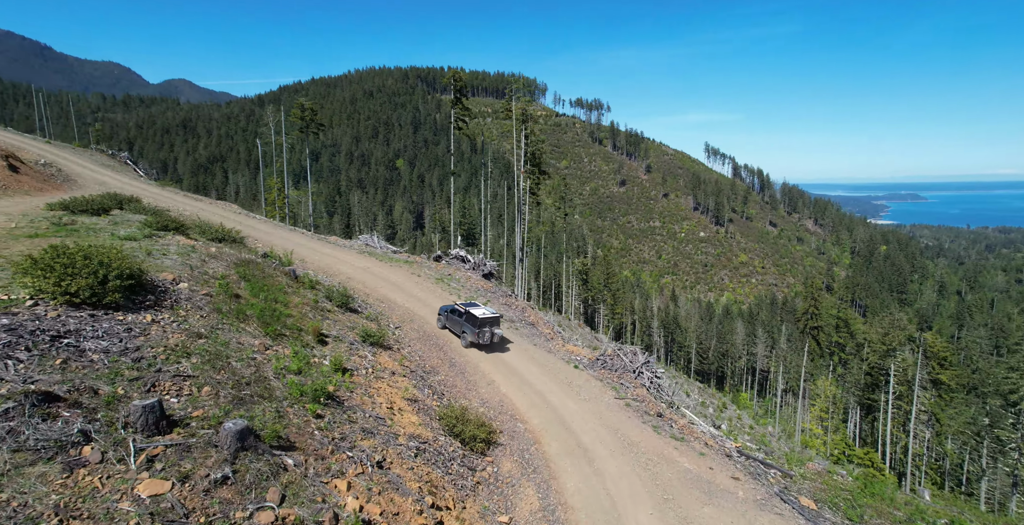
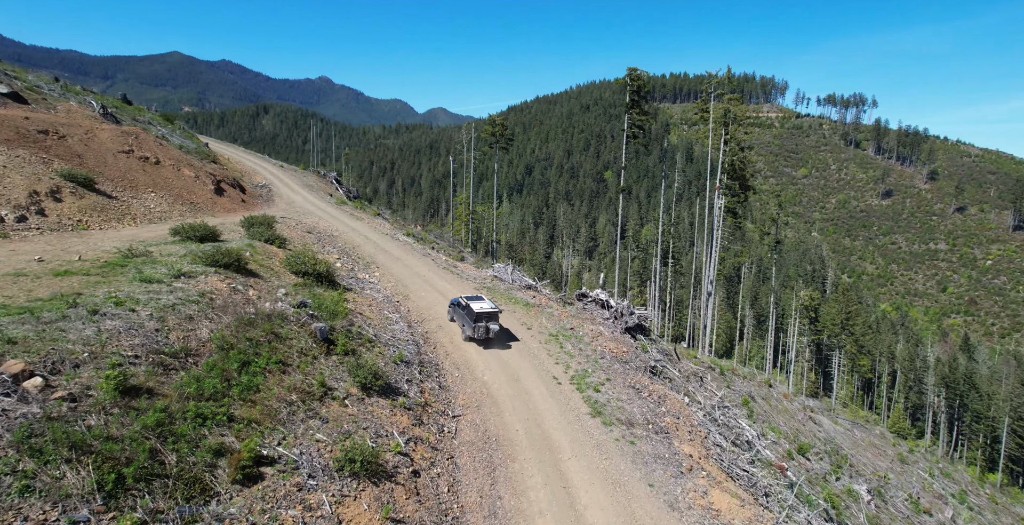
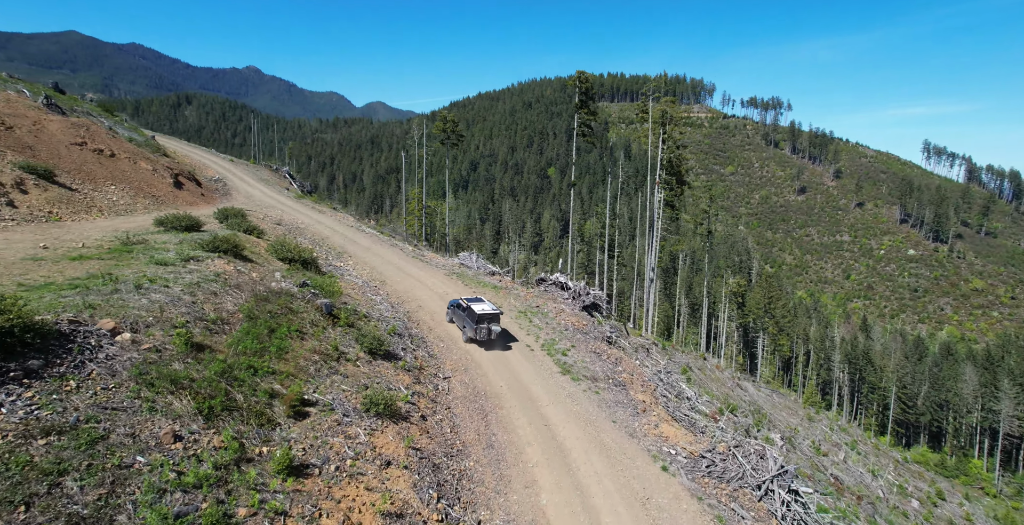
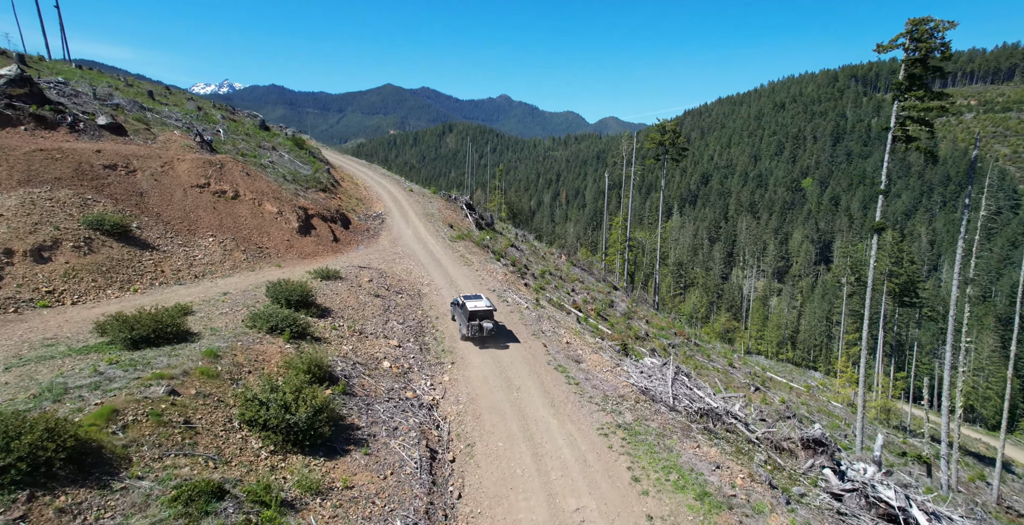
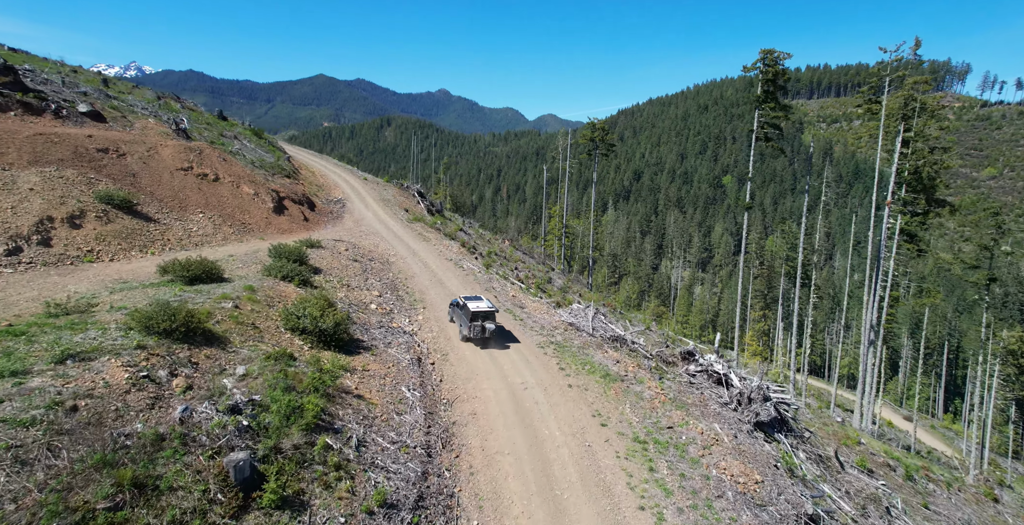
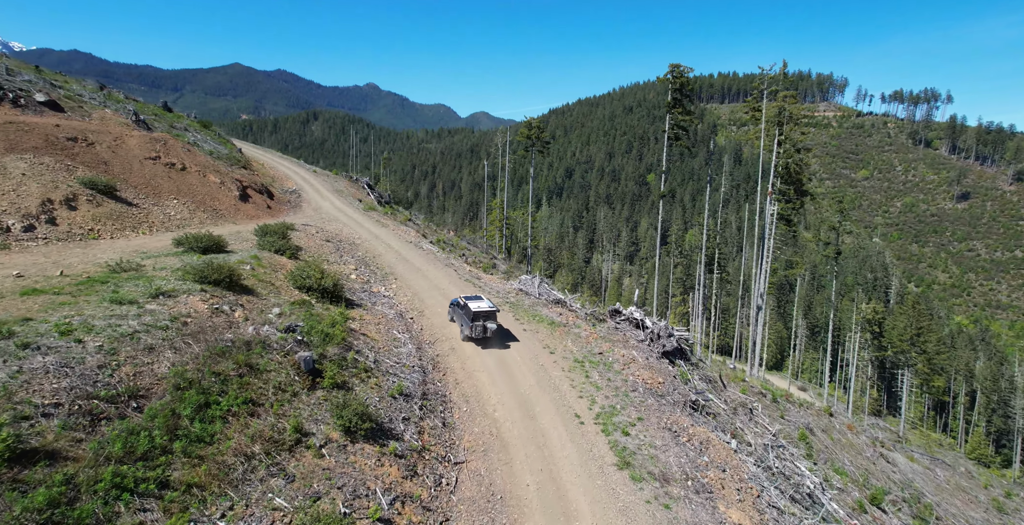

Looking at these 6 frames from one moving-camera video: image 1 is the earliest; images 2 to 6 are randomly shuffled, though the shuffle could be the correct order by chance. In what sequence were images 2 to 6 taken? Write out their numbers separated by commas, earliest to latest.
3, 2, 6, 5, 4
